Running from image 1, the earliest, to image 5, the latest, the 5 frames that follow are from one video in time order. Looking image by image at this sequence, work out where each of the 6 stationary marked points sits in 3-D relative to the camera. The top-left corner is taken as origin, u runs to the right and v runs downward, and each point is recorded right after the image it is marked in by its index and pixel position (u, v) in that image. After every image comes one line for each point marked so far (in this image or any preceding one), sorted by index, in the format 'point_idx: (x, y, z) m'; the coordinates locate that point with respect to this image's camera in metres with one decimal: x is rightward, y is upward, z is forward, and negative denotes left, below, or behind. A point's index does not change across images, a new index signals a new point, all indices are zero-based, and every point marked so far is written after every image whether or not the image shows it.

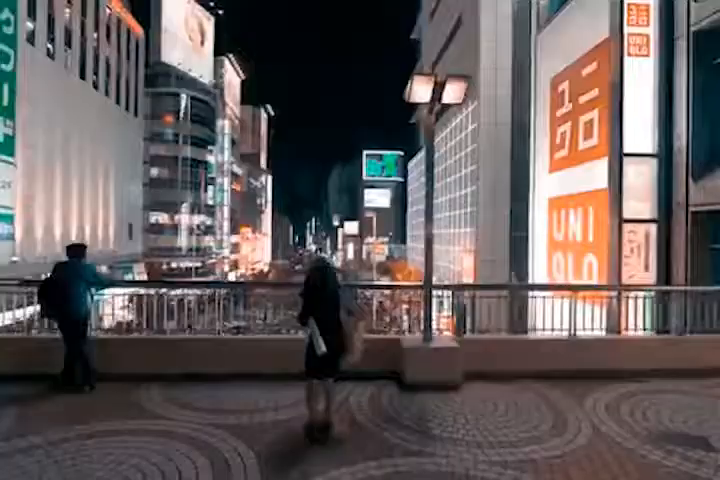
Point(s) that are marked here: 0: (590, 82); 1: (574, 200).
0: (+4.0, +2.8, +14.5) m
1: (+3.9, +0.7, +15.4) m
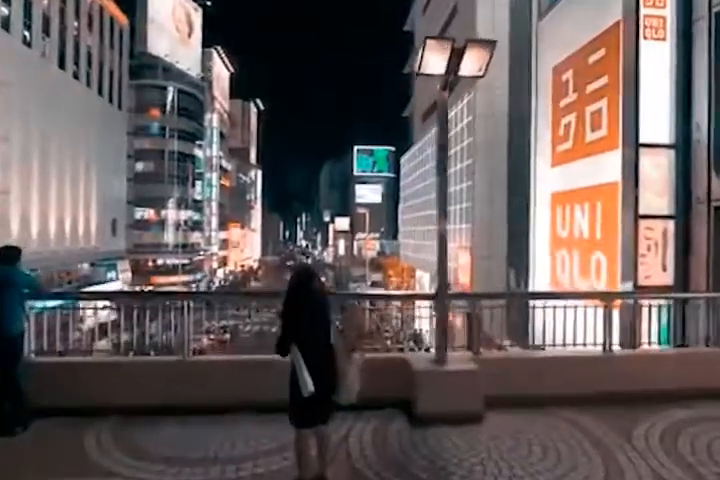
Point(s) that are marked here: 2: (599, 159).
0: (+3.8, +2.8, +13.6) m
1: (+3.8, +0.8, +14.5) m
2: (+3.8, +1.3, +13.2) m
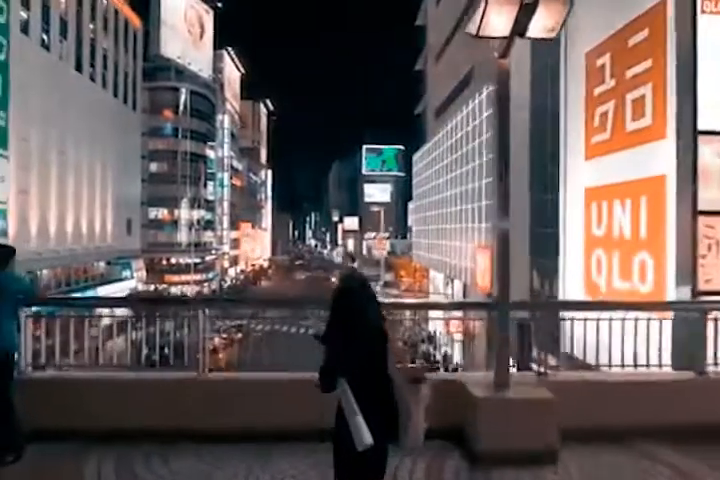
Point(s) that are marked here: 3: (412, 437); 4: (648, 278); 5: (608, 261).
0: (+4.2, +2.8, +12.6) m
1: (+4.2, +0.8, +13.4) m
2: (+4.1, +1.3, +12.2) m
3: (+0.2, -0.7, +3.0) m
4: (+4.1, -0.5, +11.9) m
5: (+4.1, -0.3, +13.8) m
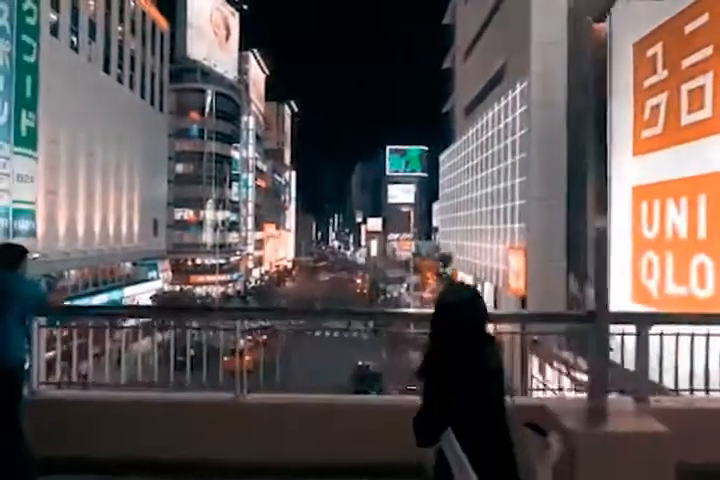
0: (+4.7, +2.8, +11.7) m
1: (+4.7, +0.8, +12.6) m
2: (+4.7, +1.3, +11.4) m
3: (+0.4, -0.7, +2.3) m
4: (+4.6, -0.6, +11.1) m
5: (+4.7, -0.4, +13.0) m
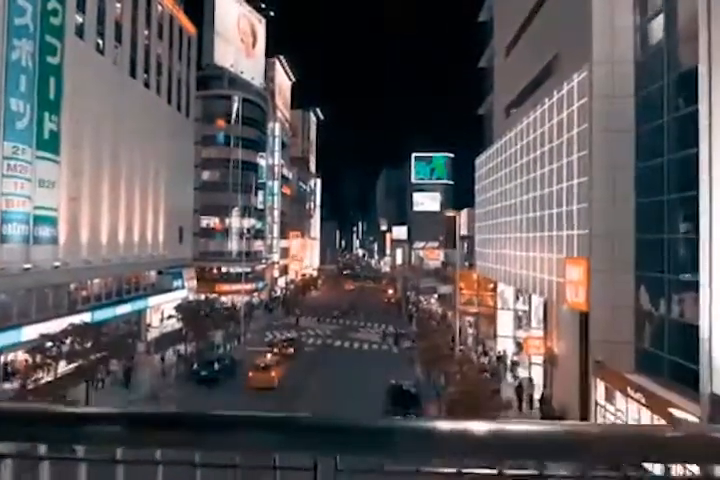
0: (+5.6, +2.7, +9.3) m
1: (+5.6, +0.7, +10.2) m
2: (+5.5, +1.2, +9.0) m
3: (+1.0, -0.7, 0.0) m
4: (+5.5, -0.7, +8.6) m
5: (+5.6, -0.5, +10.6) m
